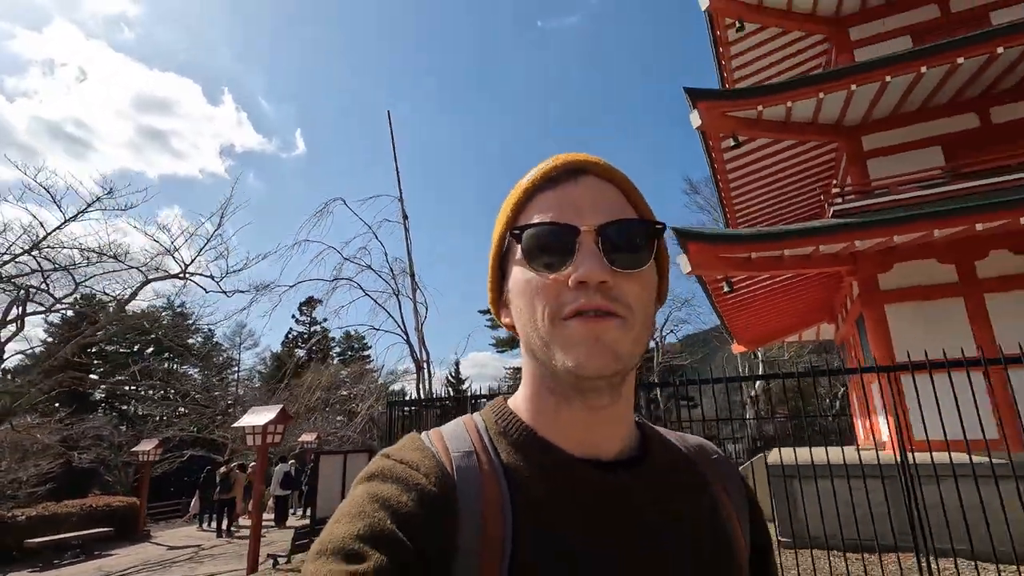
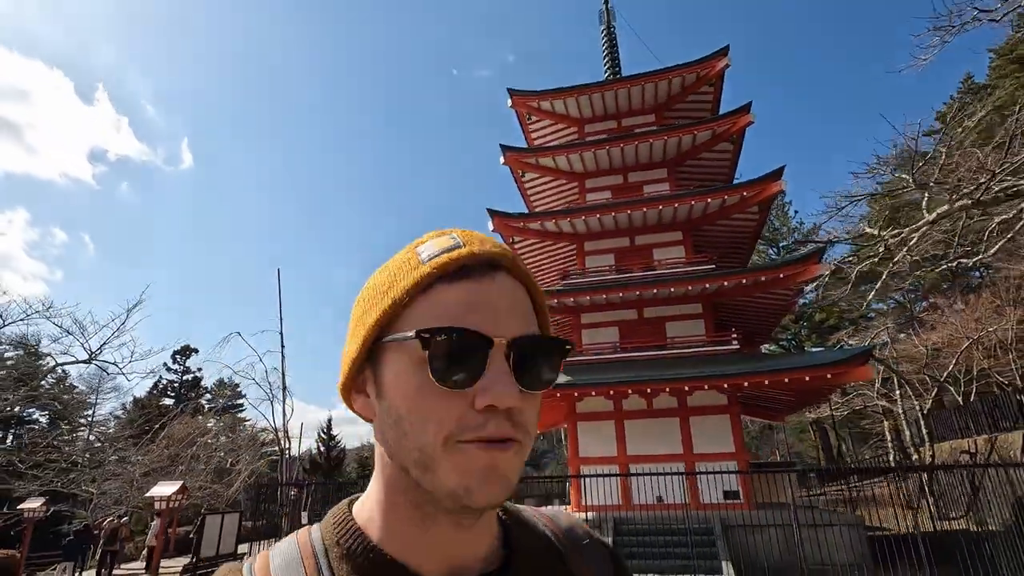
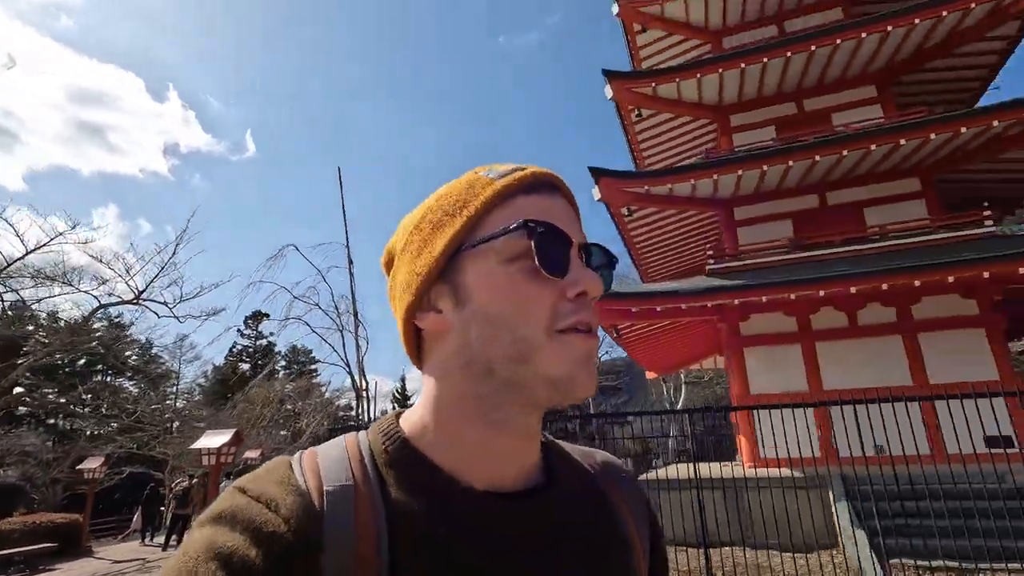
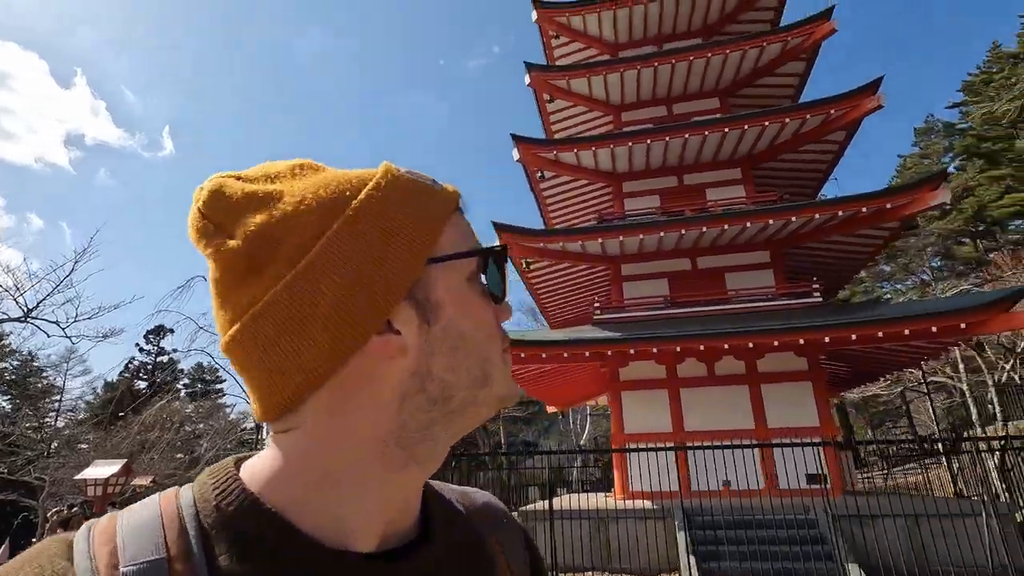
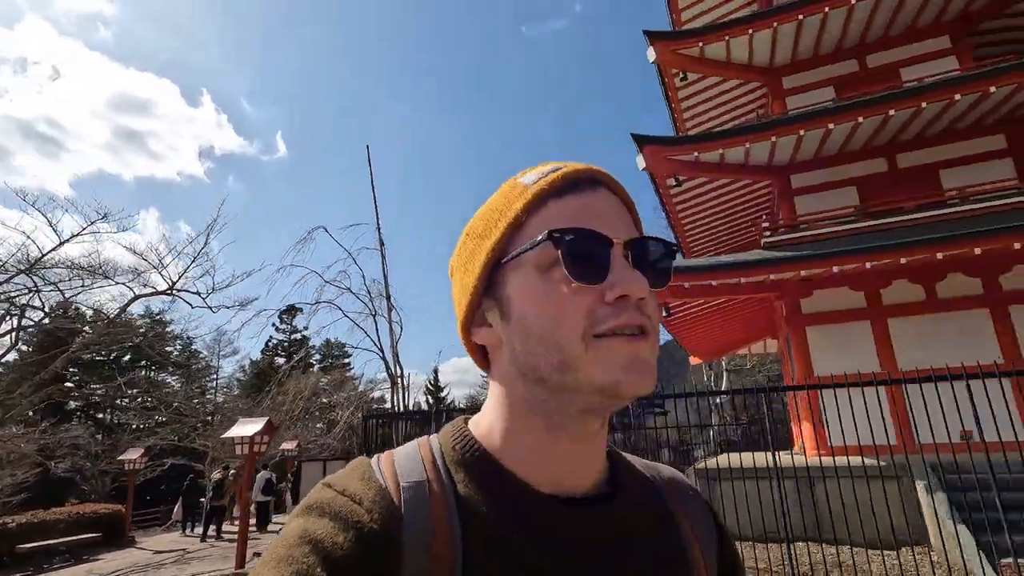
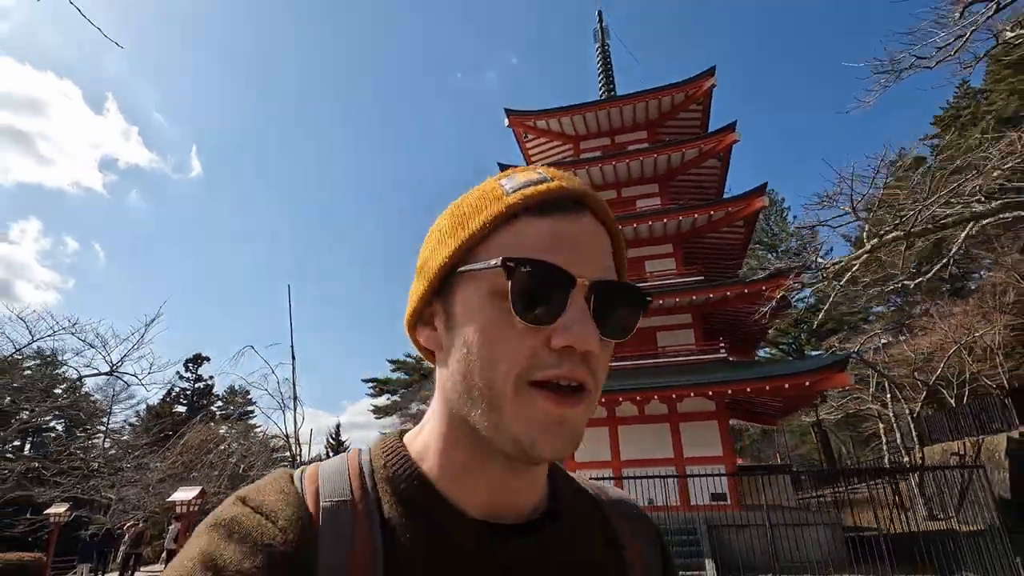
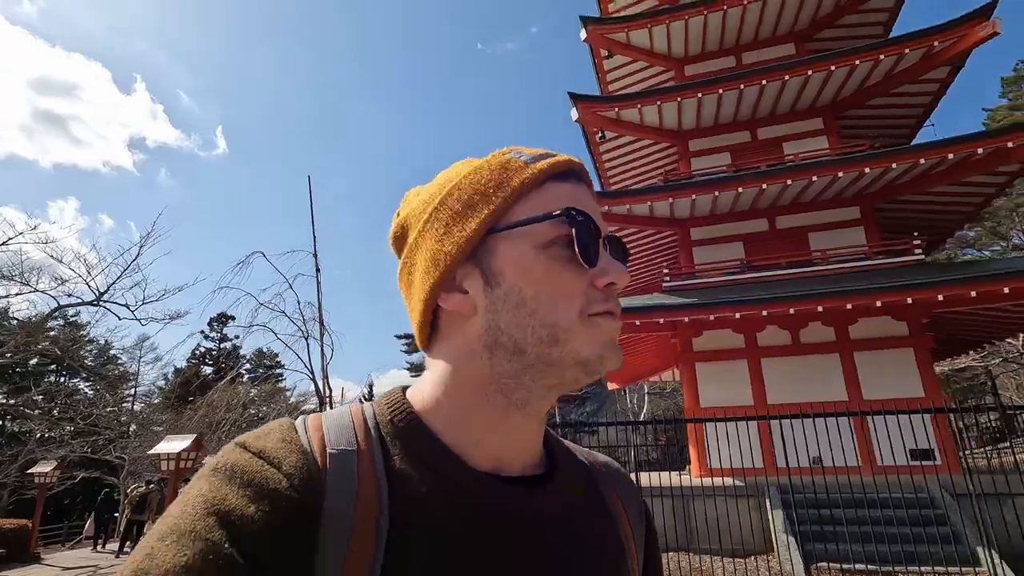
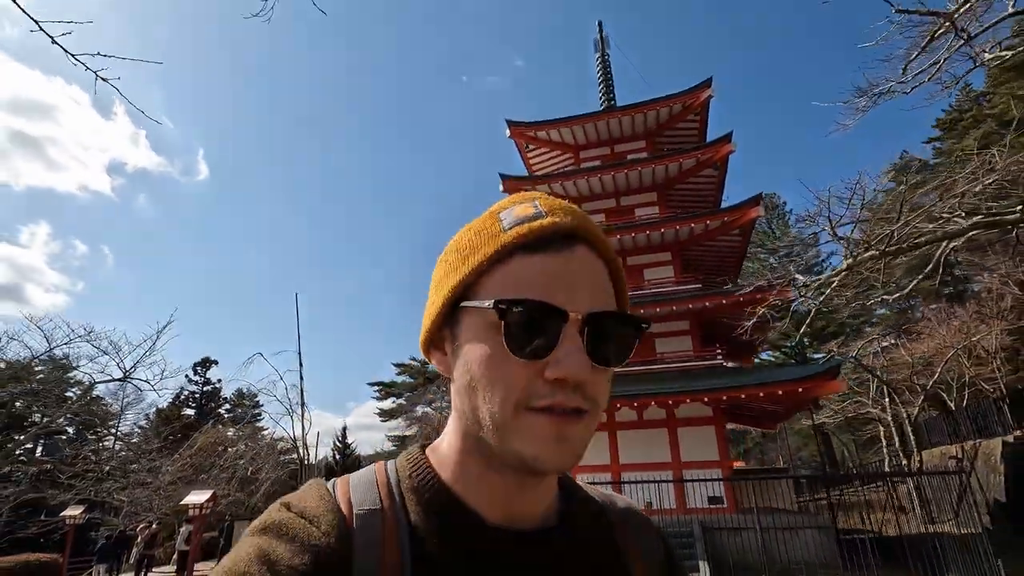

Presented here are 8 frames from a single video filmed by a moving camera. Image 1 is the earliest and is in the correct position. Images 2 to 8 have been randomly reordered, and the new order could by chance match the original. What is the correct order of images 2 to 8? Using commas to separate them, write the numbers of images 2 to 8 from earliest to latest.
5, 3, 7, 4, 2, 6, 8
